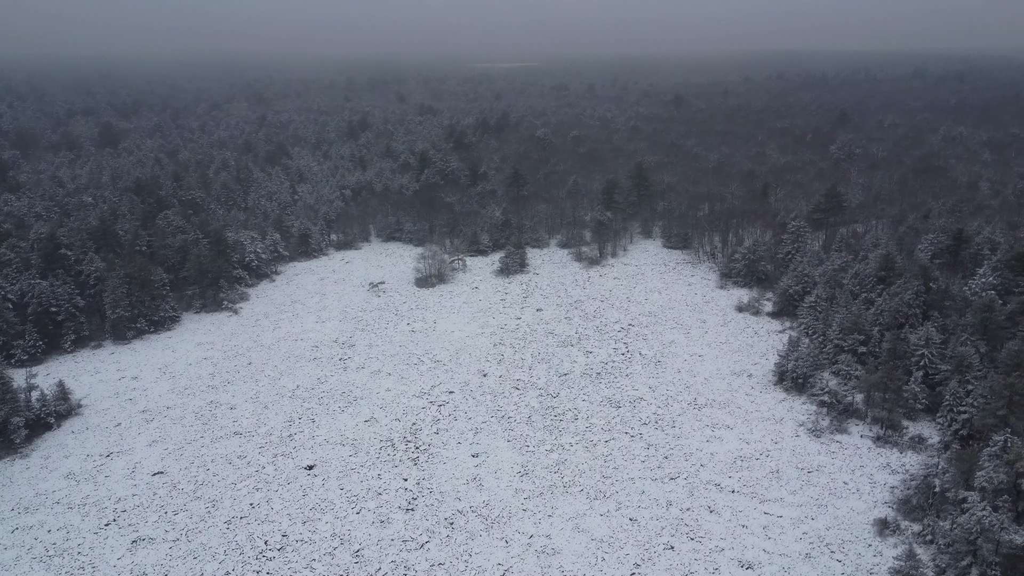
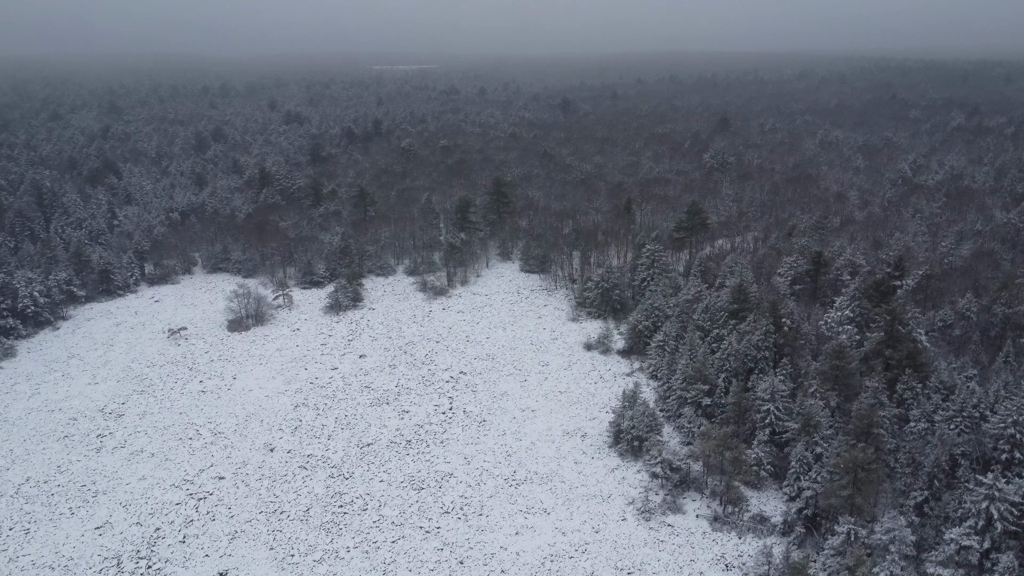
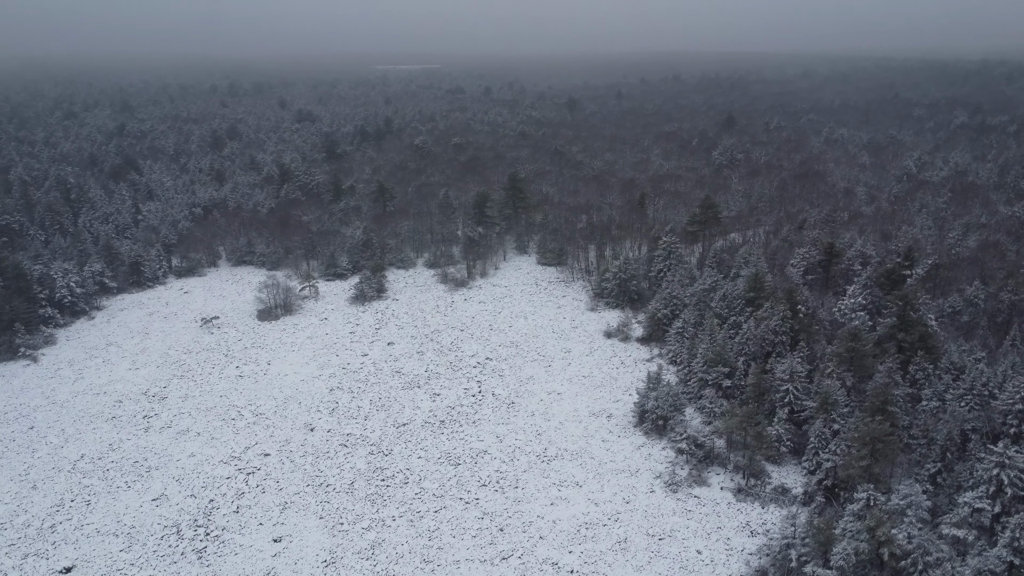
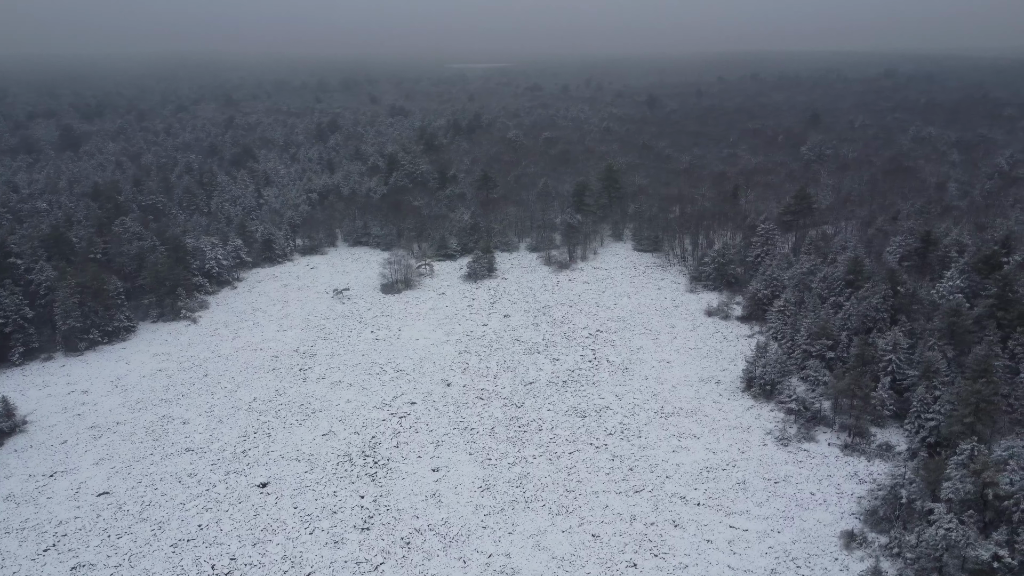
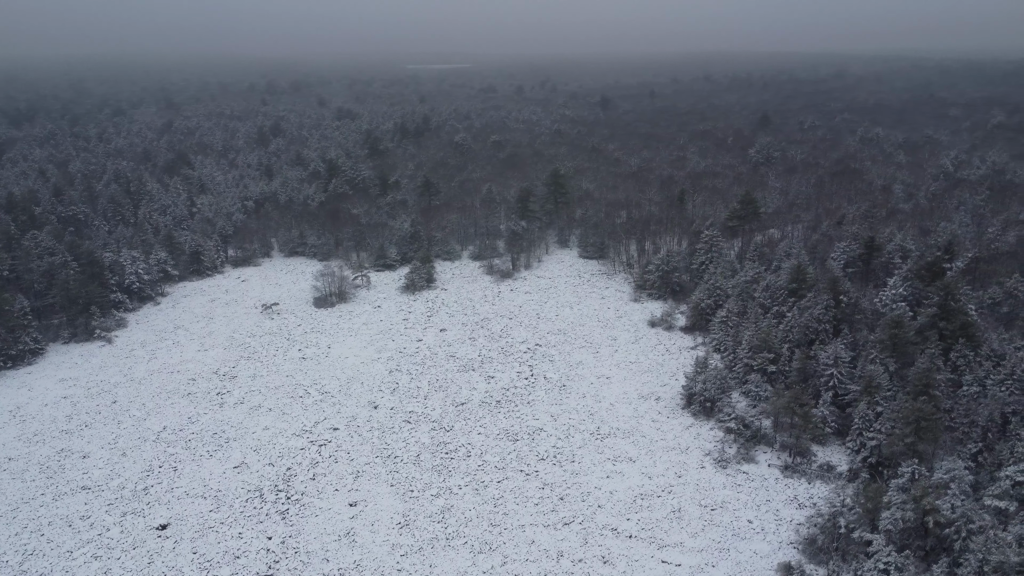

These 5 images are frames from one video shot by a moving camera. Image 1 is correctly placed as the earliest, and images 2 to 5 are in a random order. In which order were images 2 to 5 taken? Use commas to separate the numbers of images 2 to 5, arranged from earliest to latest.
4, 5, 3, 2
